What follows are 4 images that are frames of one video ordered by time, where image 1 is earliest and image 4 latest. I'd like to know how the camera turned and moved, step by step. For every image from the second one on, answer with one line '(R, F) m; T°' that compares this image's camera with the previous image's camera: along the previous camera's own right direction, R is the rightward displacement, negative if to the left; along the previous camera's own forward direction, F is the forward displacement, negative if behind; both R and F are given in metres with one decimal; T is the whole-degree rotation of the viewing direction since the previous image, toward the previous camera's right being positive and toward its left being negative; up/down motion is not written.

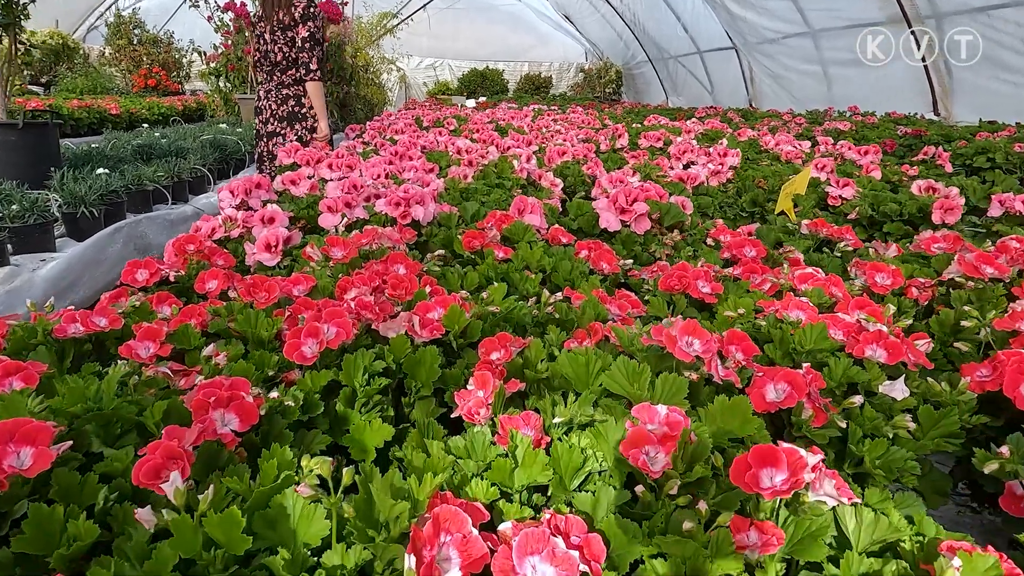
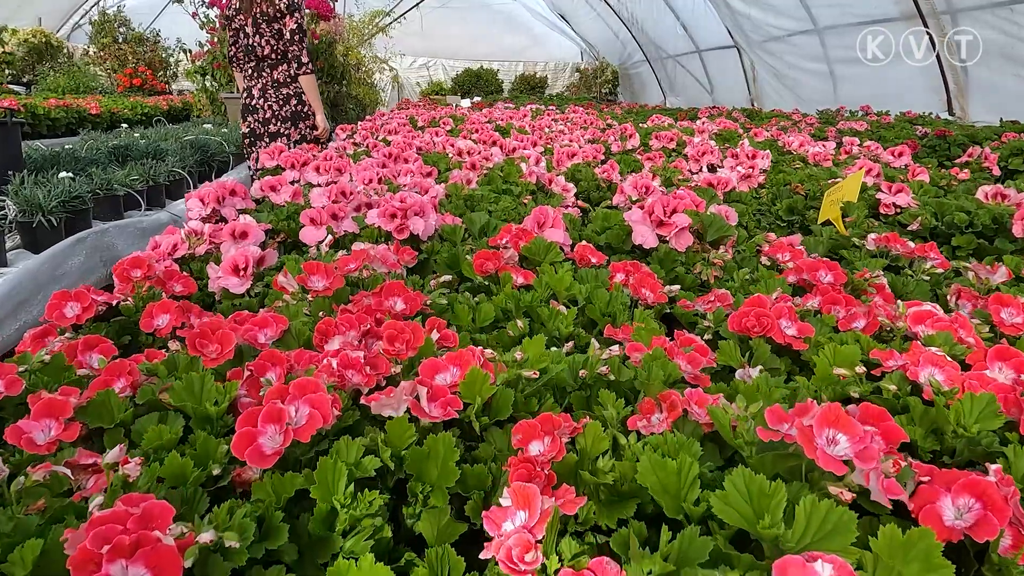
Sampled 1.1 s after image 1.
(-0.1, +0.4) m; +1°
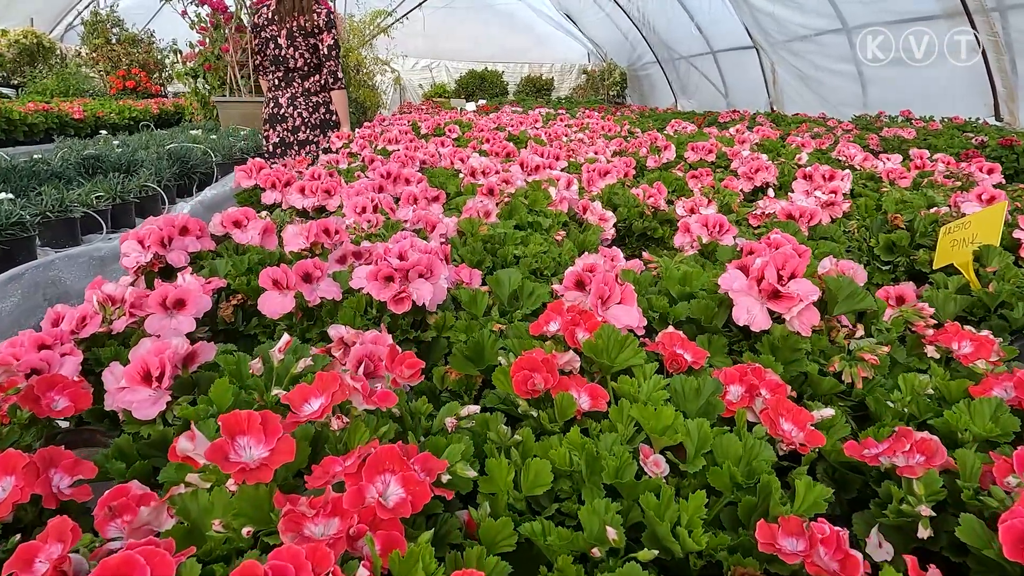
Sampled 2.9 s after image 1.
(-0.1, +0.7) m; 0°
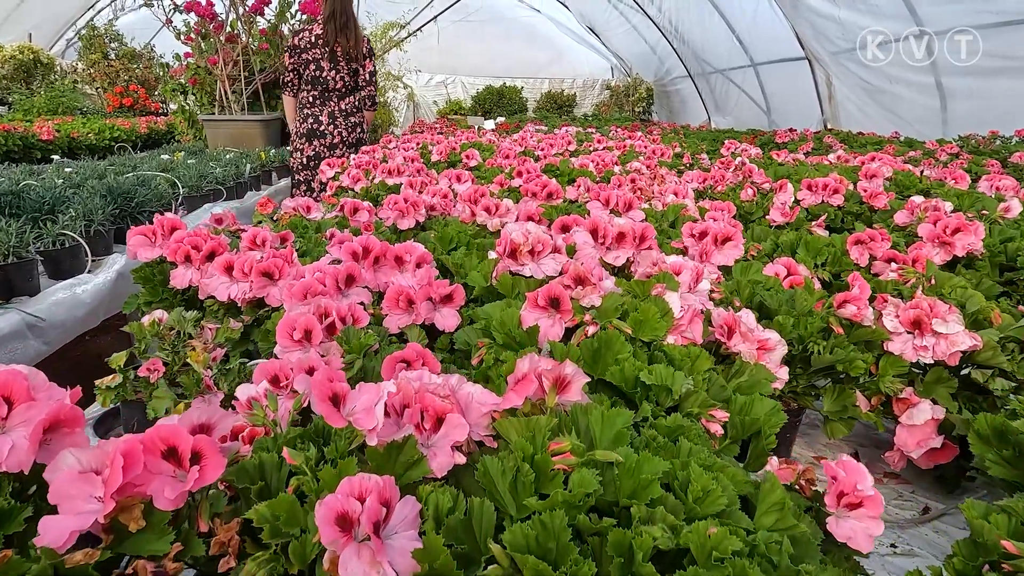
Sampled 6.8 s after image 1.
(-0.2, +1.5) m; -1°
